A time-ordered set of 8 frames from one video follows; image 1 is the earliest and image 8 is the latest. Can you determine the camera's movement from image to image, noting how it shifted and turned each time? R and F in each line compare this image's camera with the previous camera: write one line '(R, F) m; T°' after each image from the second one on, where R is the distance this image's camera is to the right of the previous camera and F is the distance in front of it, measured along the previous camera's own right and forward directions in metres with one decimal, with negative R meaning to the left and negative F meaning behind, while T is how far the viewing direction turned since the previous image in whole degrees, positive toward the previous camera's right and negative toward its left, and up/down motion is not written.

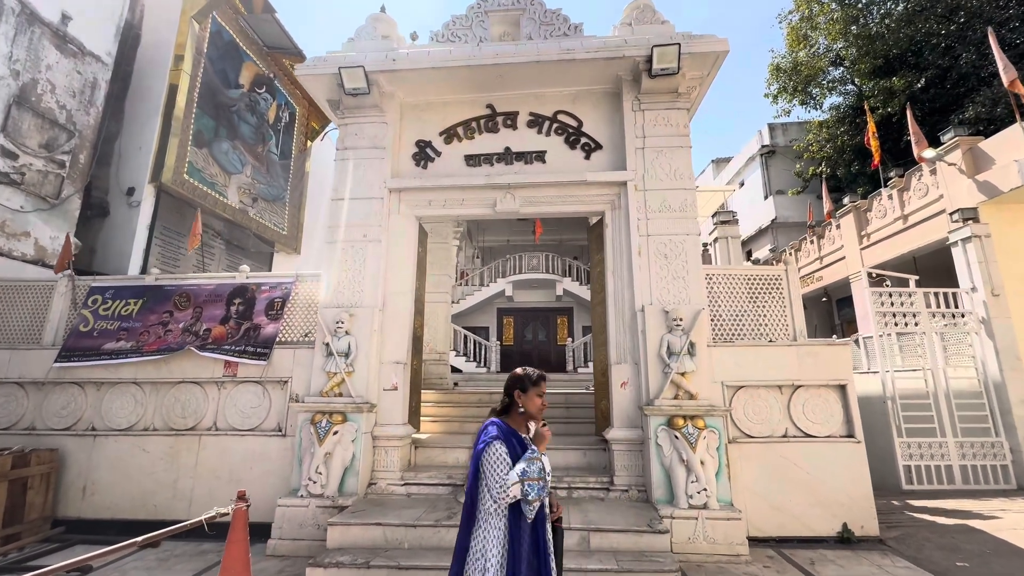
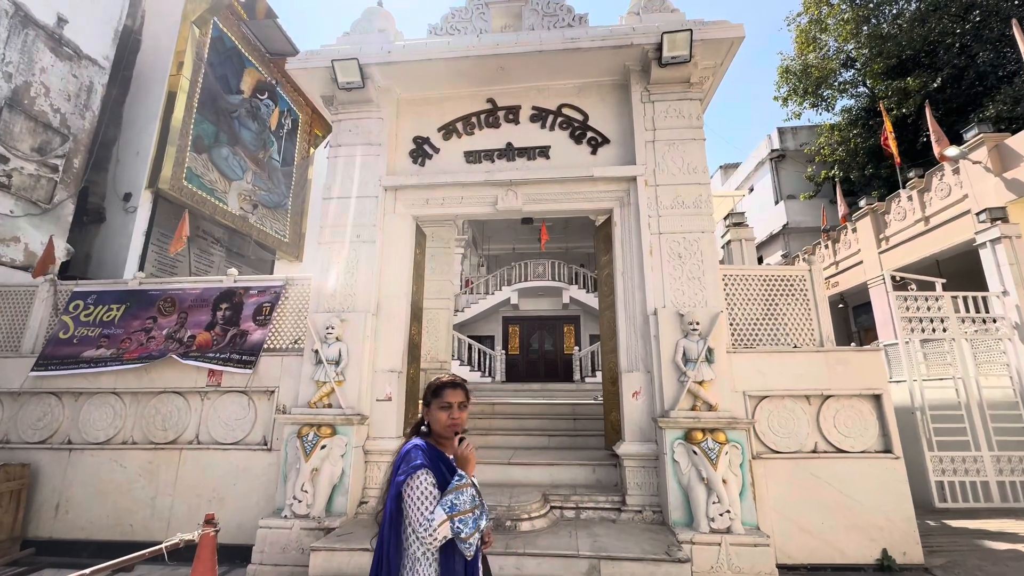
(0.0, +0.3) m; -1°
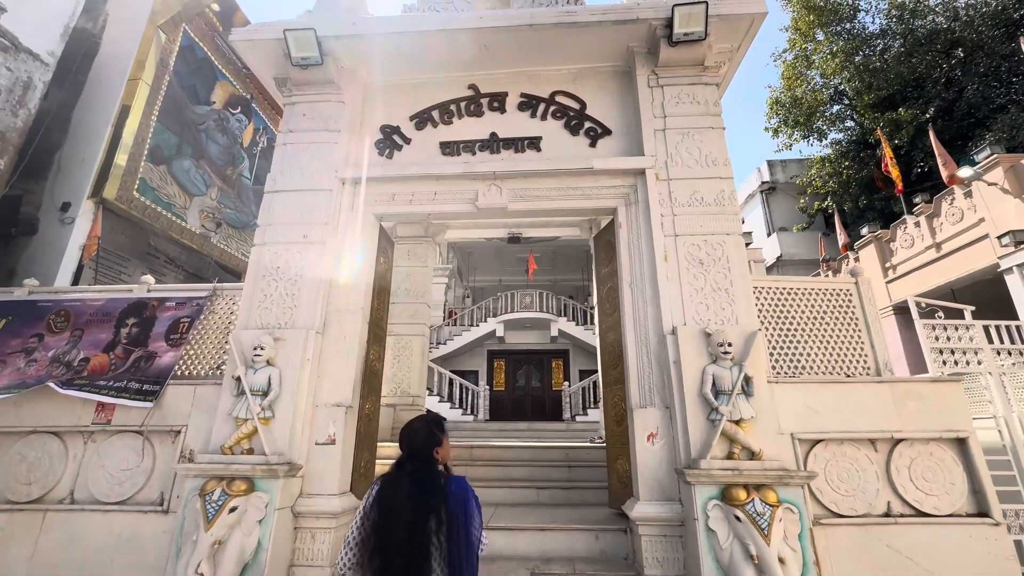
(0.0, +1.0) m; +2°
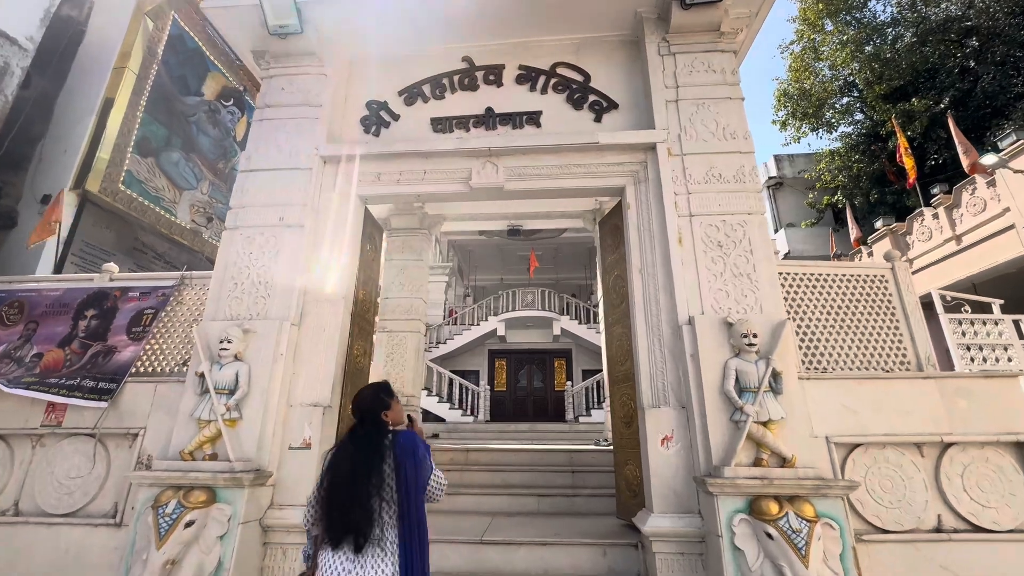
(0.0, +0.4) m; 0°
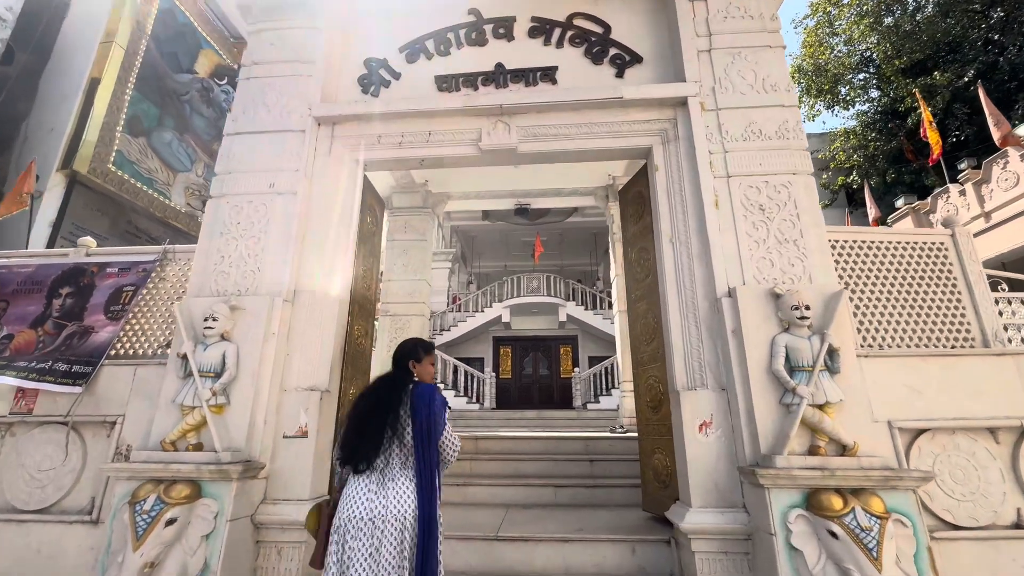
(-0.1, +0.3) m; 0°
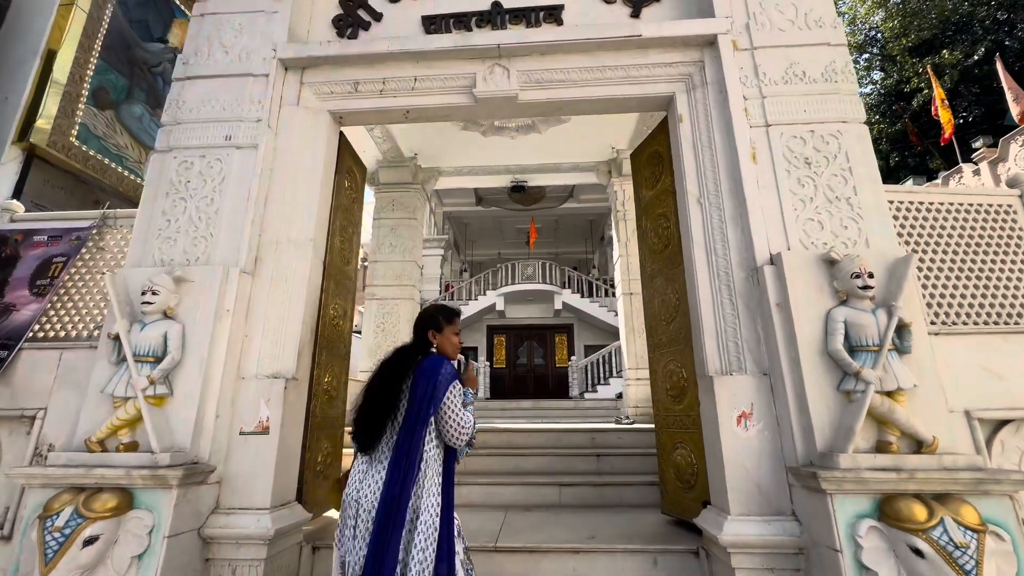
(0.0, +0.5) m; +1°
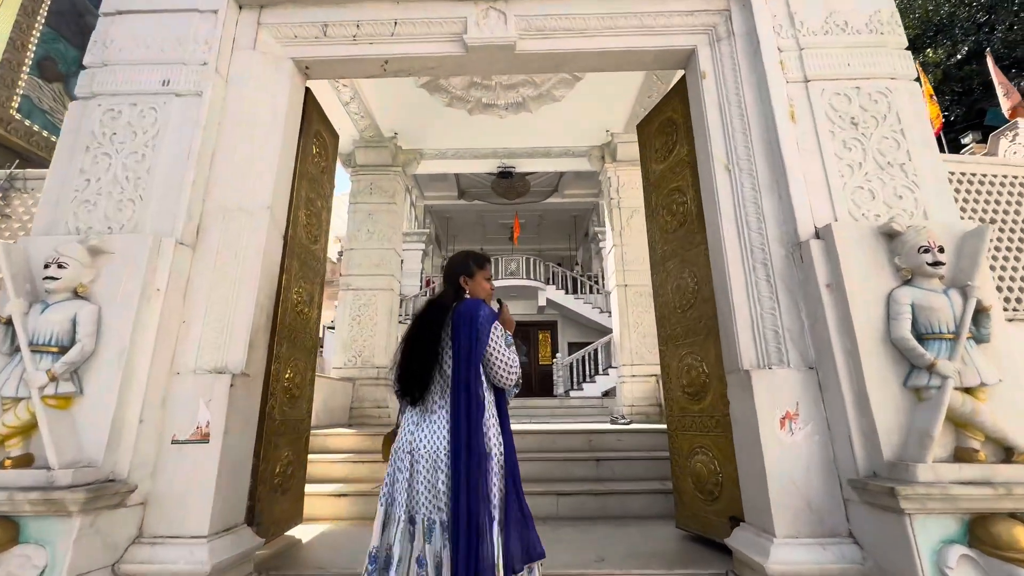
(-0.1, +0.4) m; +2°
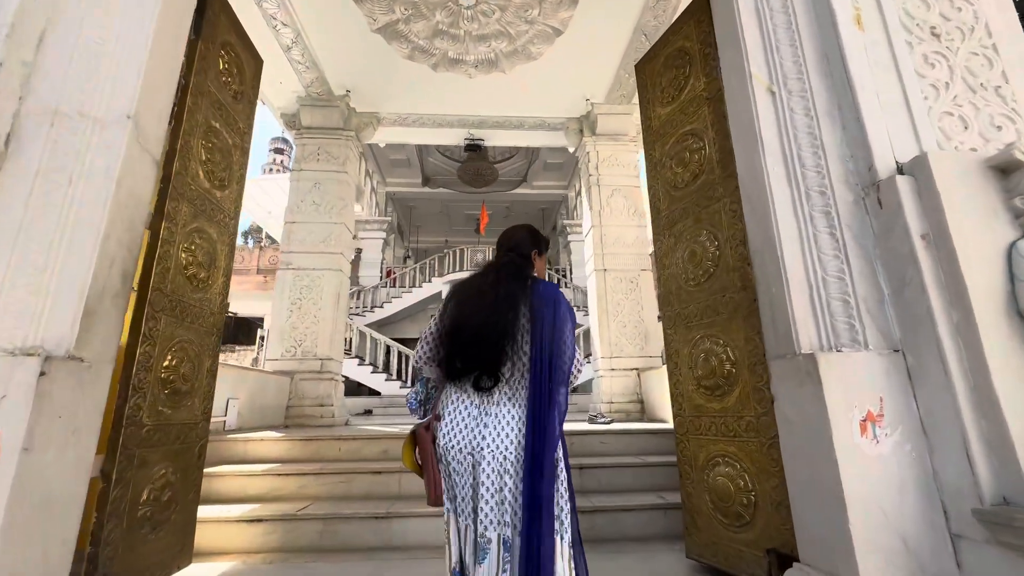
(0.0, +0.6) m; +4°
